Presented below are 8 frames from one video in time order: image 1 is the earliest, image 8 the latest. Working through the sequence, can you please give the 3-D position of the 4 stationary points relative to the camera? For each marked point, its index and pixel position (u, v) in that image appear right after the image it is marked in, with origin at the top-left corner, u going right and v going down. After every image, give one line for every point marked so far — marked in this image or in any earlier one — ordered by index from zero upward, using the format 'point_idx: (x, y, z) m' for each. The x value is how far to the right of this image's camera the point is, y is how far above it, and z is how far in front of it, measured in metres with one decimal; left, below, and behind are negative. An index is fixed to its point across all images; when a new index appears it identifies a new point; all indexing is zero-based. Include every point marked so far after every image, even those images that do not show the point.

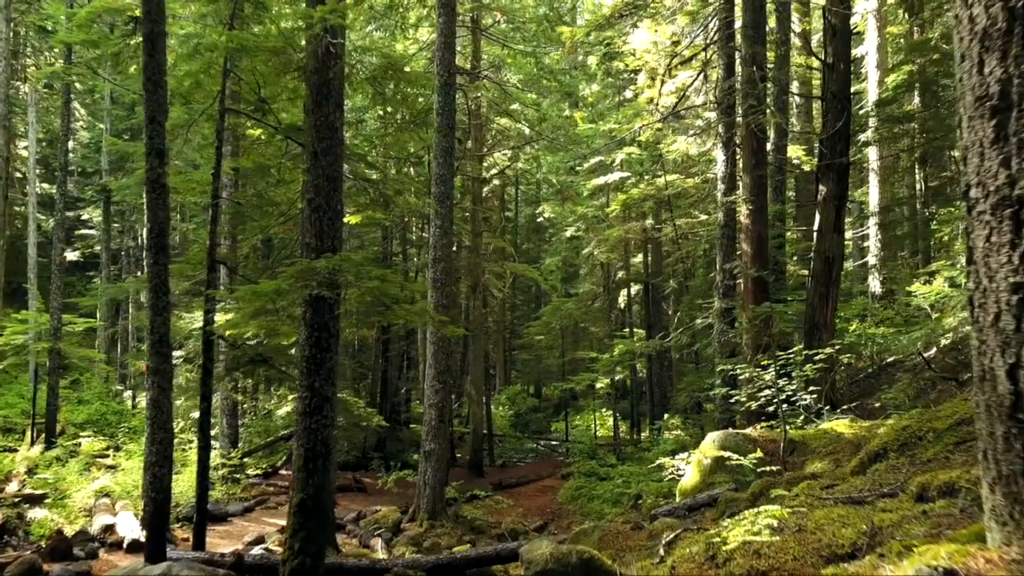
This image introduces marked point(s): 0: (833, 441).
0: (+3.0, -1.4, +7.1) m
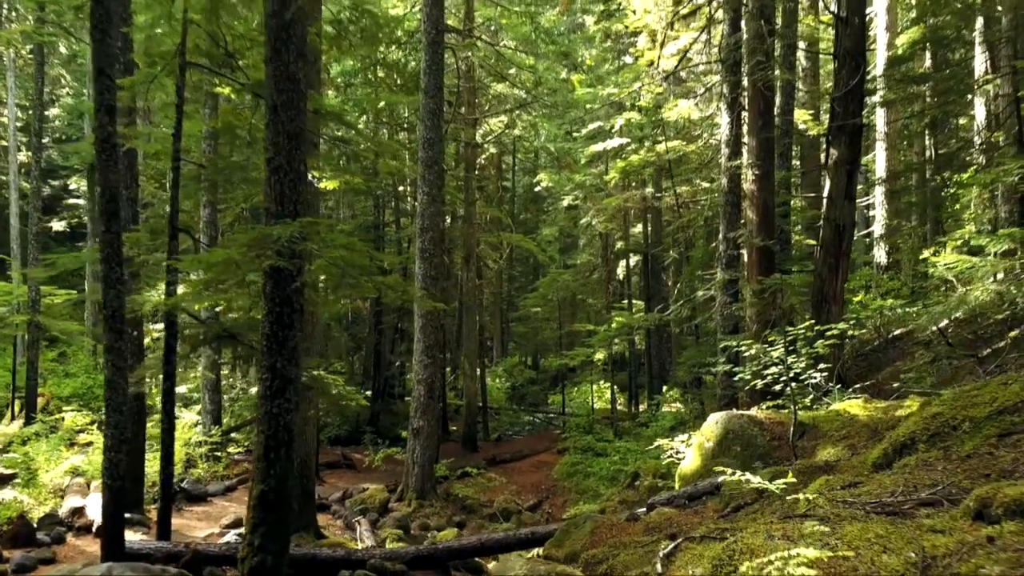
0: (+2.8, -1.2, +6.6) m
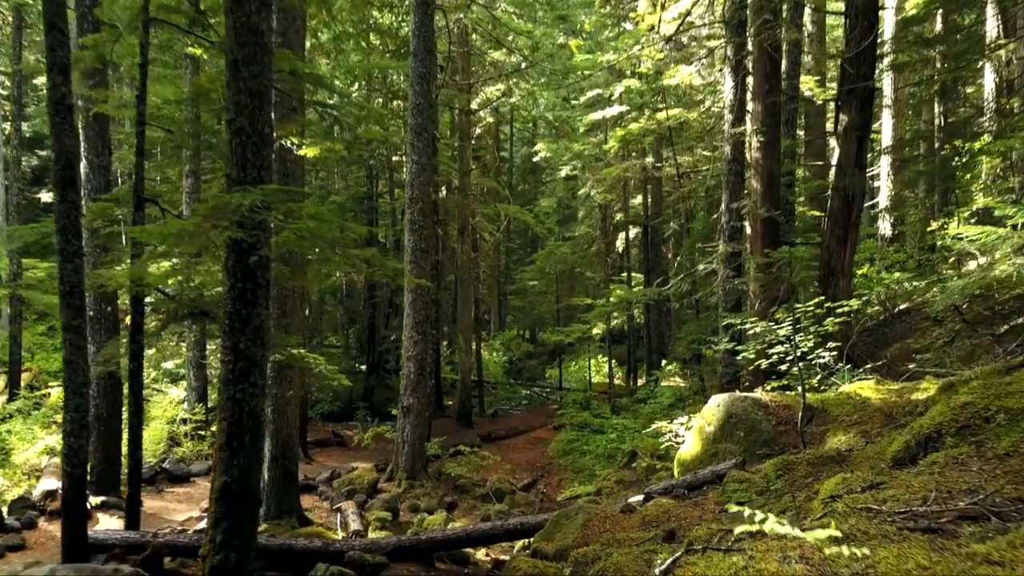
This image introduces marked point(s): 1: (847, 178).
0: (+2.7, -1.0, +6.1) m
1: (+4.2, +1.4, +9.7) m
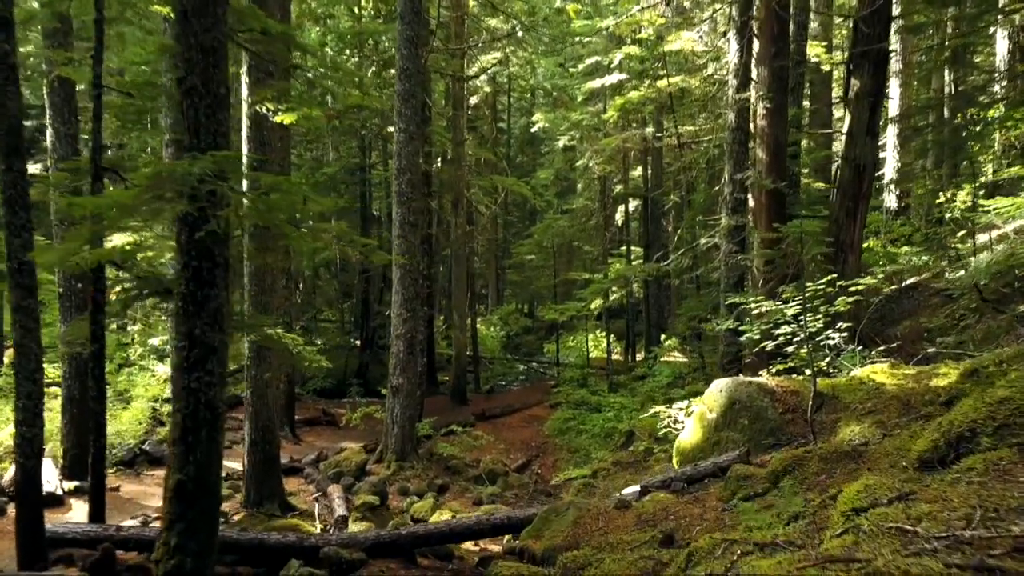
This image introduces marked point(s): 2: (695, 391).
0: (+2.6, -0.8, +5.7) m
1: (+4.1, +1.7, +9.2) m
2: (+2.9, -1.6, +12.3) m
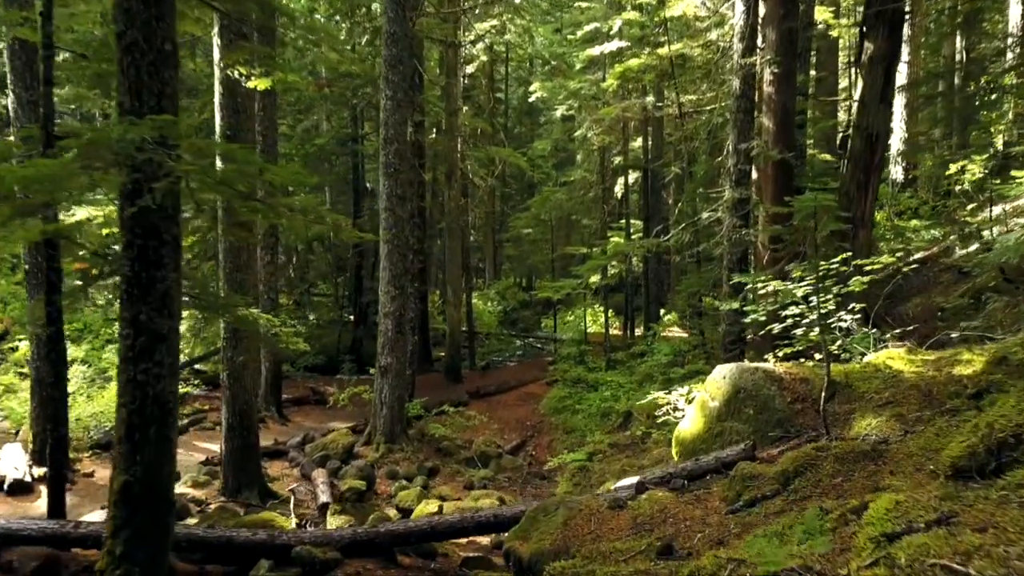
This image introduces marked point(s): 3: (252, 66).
0: (+2.5, -0.7, +5.2) m
1: (+4.0, +1.9, +8.6) m
2: (+2.8, -1.3, +11.9) m
3: (-2.6, +2.2, +7.7) m
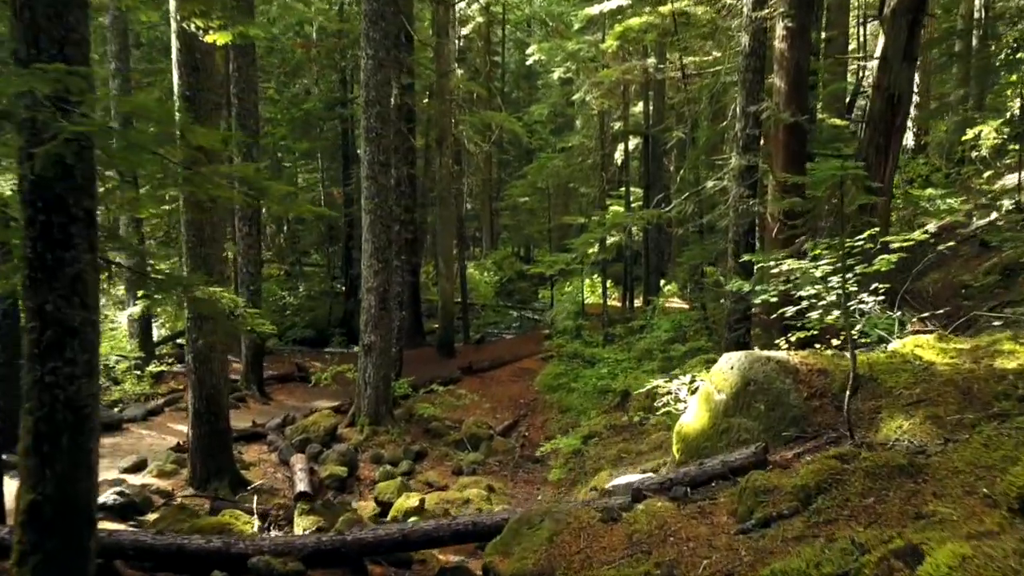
0: (+2.4, -0.6, +4.6) m
1: (+3.9, +2.2, +7.9) m
2: (+2.7, -0.9, +11.3) m
3: (-2.7, +2.4, +6.9) m
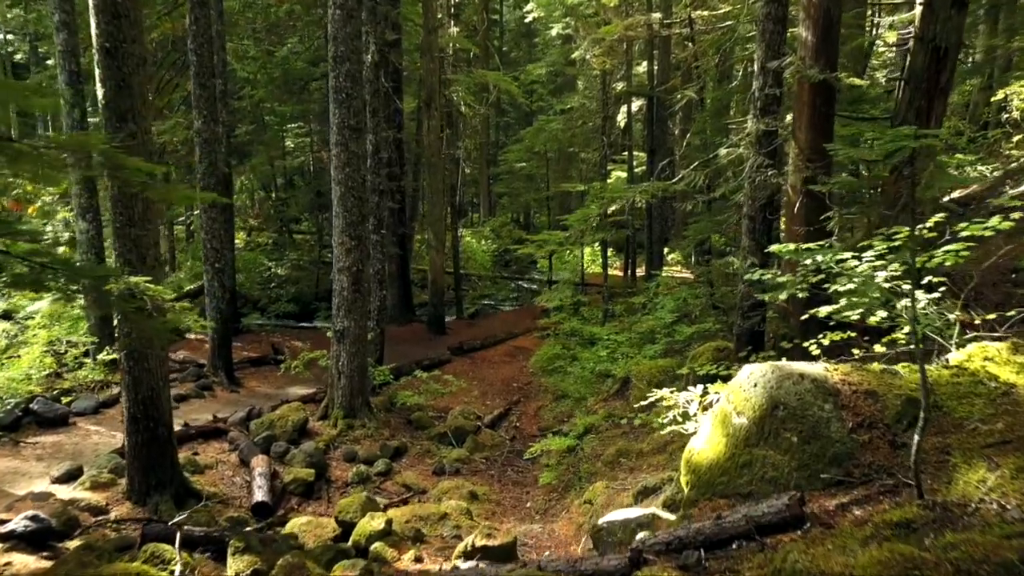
0: (+2.3, -0.6, +3.6) m
1: (+3.7, +2.3, +6.7) m
2: (+2.6, -0.6, +10.3) m
3: (-2.9, +2.5, +5.8) m
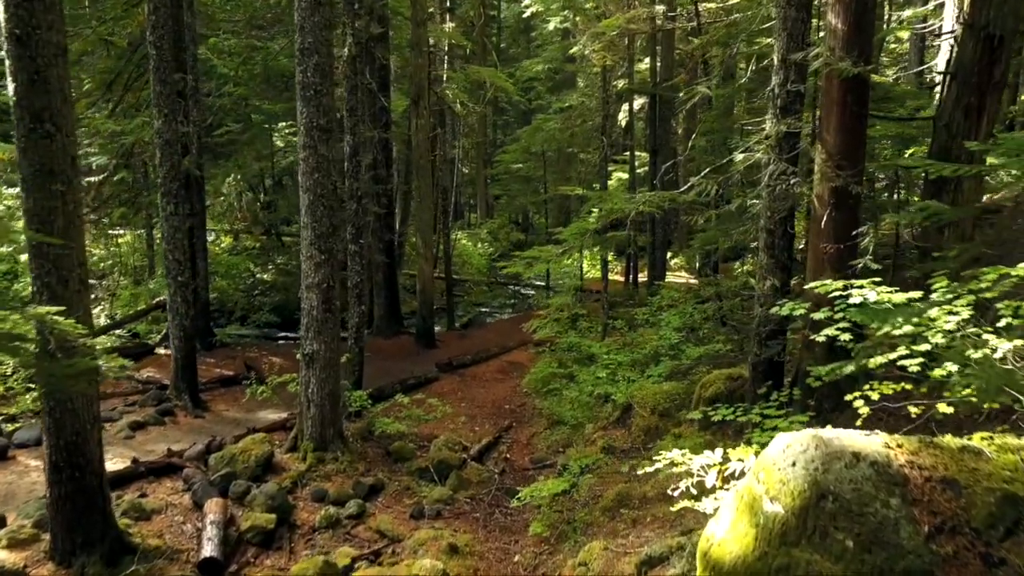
0: (+2.1, -0.8, +2.6) m
1: (+3.6, +2.1, +5.8) m
2: (+2.4, -0.8, +9.3) m
3: (-3.0, +2.3, +4.8) m
